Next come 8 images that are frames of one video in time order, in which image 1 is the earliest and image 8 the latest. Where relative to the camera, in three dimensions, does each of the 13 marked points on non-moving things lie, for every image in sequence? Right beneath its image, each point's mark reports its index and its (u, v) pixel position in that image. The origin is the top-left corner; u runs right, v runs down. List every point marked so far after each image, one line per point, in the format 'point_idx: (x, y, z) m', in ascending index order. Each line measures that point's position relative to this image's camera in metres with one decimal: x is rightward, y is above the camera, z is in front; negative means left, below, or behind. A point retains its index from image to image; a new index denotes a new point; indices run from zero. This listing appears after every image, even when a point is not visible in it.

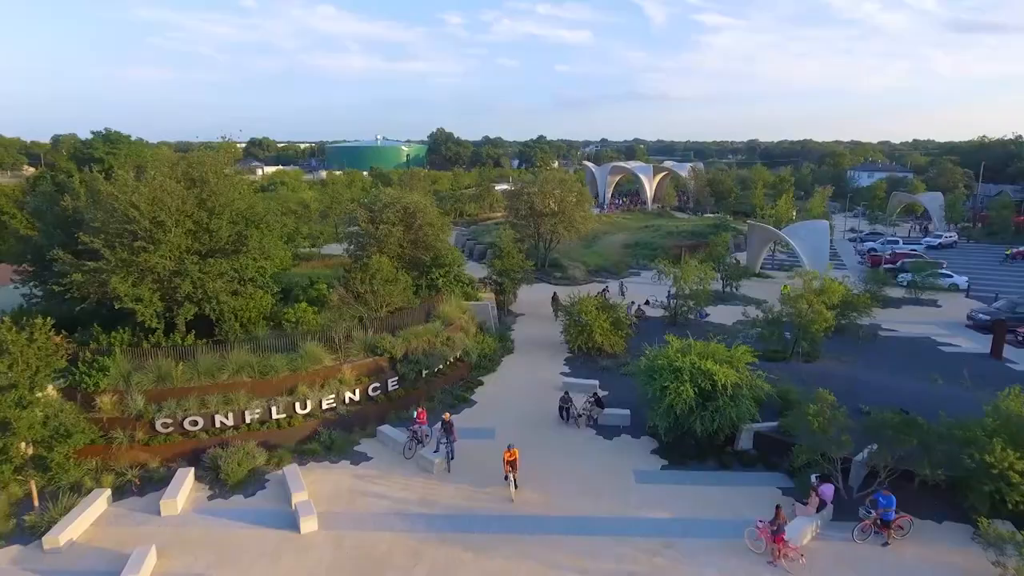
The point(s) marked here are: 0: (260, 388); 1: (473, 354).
0: (-5.9, -2.3, +14.7) m
1: (-1.2, -2.0, +18.9) m
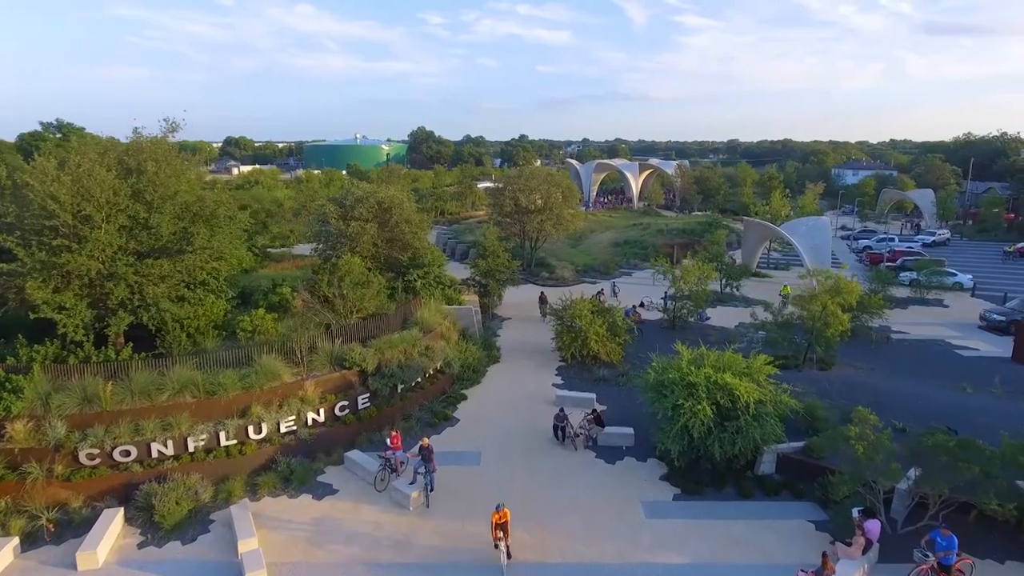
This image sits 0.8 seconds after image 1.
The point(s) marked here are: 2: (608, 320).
0: (-6.1, -2.4, +12.6) m
1: (-1.5, -2.1, +17.0) m
2: (+2.8, -0.9, +18.5) m
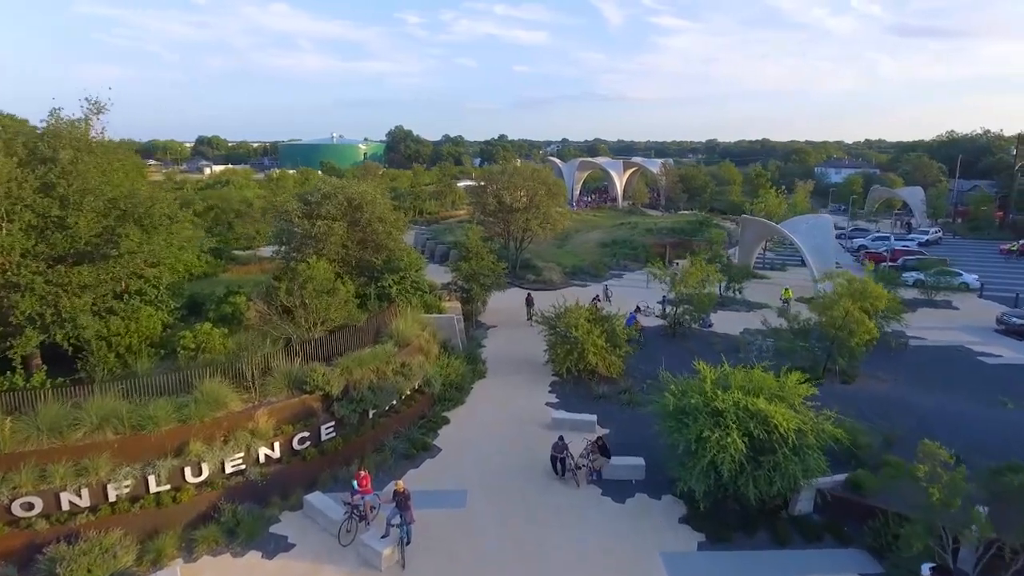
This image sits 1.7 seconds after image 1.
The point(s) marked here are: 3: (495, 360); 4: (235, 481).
0: (-6.3, -2.7, +10.4) m
1: (-1.8, -2.3, +14.9) m
2: (+2.5, -1.1, +16.6) m
3: (-0.5, -2.1, +18.1) m
4: (-4.8, -3.3, +11.0) m
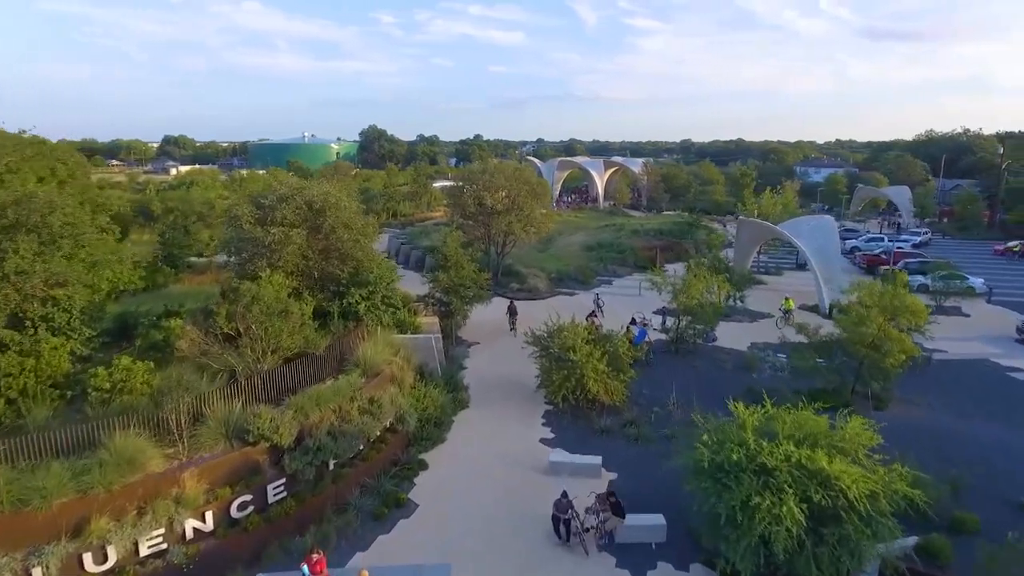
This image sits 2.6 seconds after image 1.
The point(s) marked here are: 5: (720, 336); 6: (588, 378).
0: (-6.3, -3.1, +7.9) m
1: (-2.0, -2.6, +12.6) m
2: (+2.2, -1.4, +14.5) m
3: (-0.8, -2.4, +15.9) m
4: (-4.9, -3.8, +8.6) m
5: (+6.5, -1.5, +19.7) m
6: (+1.7, -2.0, +13.8) m
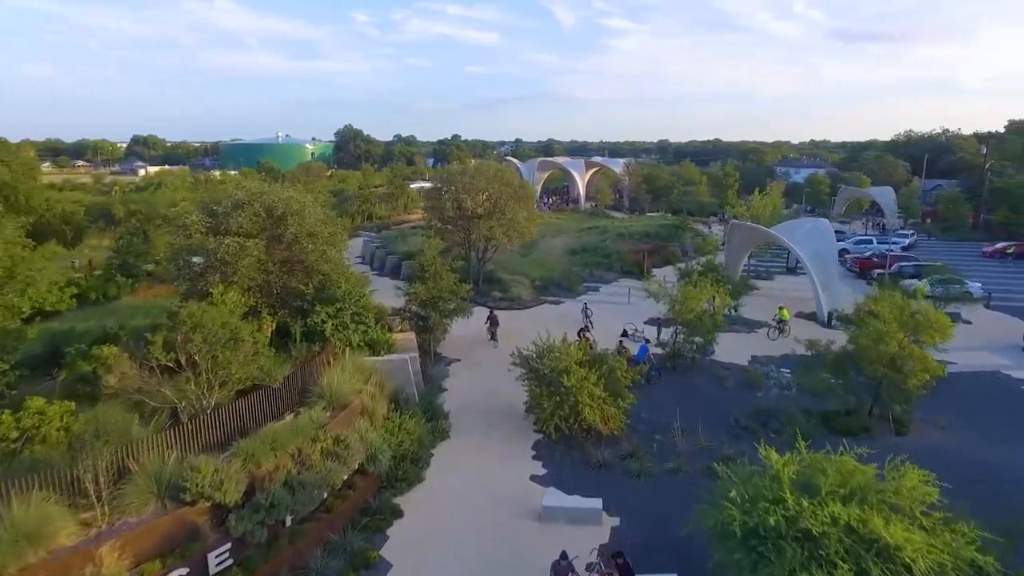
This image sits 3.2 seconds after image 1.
0: (-6.4, -3.5, +6.2) m
1: (-2.2, -3.0, +11.0) m
2: (+1.9, -1.8, +13.0) m
3: (-1.2, -2.8, +14.3) m
4: (-5.0, -4.1, +6.9) m
5: (+6.0, -1.8, +18.4) m
6: (+1.4, -2.3, +12.3) m
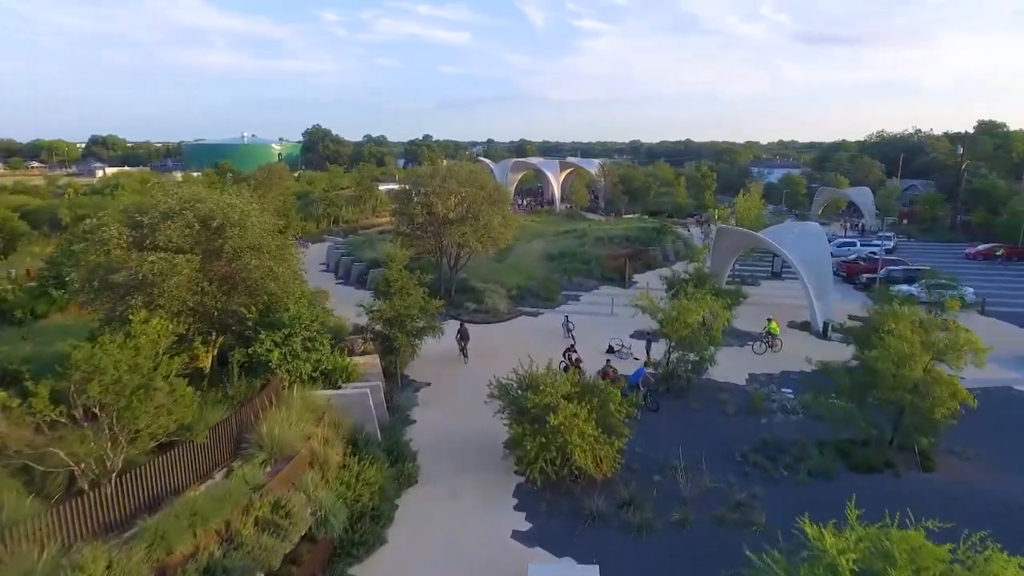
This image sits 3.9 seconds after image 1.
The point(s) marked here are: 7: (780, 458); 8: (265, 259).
0: (-6.5, -3.9, +4.2) m
1: (-2.5, -3.4, +9.2) m
2: (+1.5, -2.1, +11.3) m
3: (-1.6, -3.2, +12.5) m
4: (-5.1, -4.6, +5.0) m
5: (+5.4, -2.1, +16.9) m
6: (+1.0, -2.7, +10.6) m
7: (+5.1, -3.2, +12.0) m
8: (-4.8, +0.5, +12.2) m
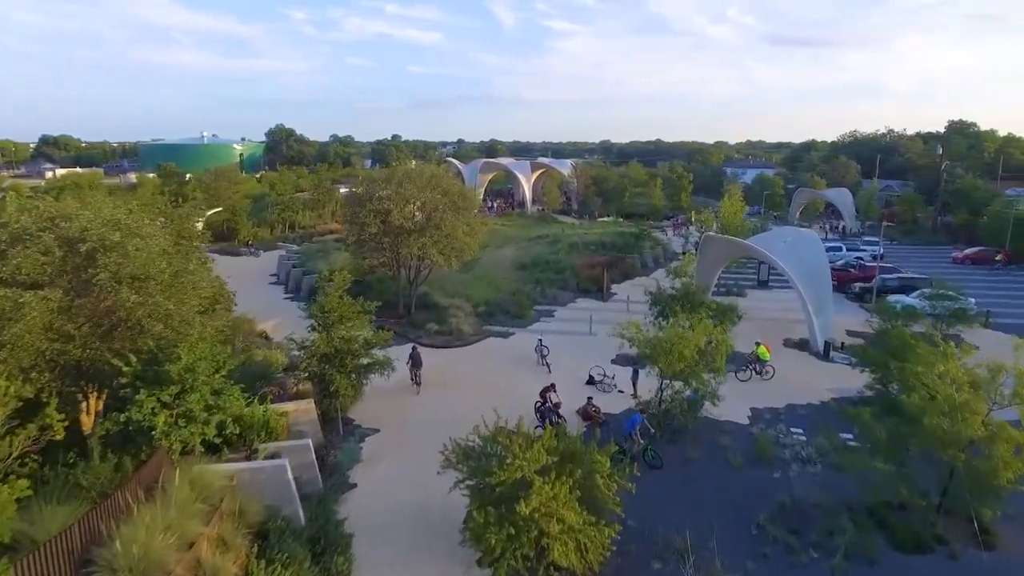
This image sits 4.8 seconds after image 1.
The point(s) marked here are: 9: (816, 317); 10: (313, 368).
0: (-6.7, -4.5, +1.4) m
1: (-3.0, -4.0, +6.5) m
2: (+1.0, -2.7, +8.9) m
3: (-2.2, -3.8, +9.9) m
4: (-5.3, -5.2, +2.2) m
5: (+4.6, -2.6, +14.6) m
6: (+0.5, -3.2, +8.2) m
7: (+4.5, -3.8, +9.7) m
8: (-5.4, -0.1, +9.5) m
9: (+9.5, -0.9, +19.7) m
10: (-4.0, -1.6, +12.9) m
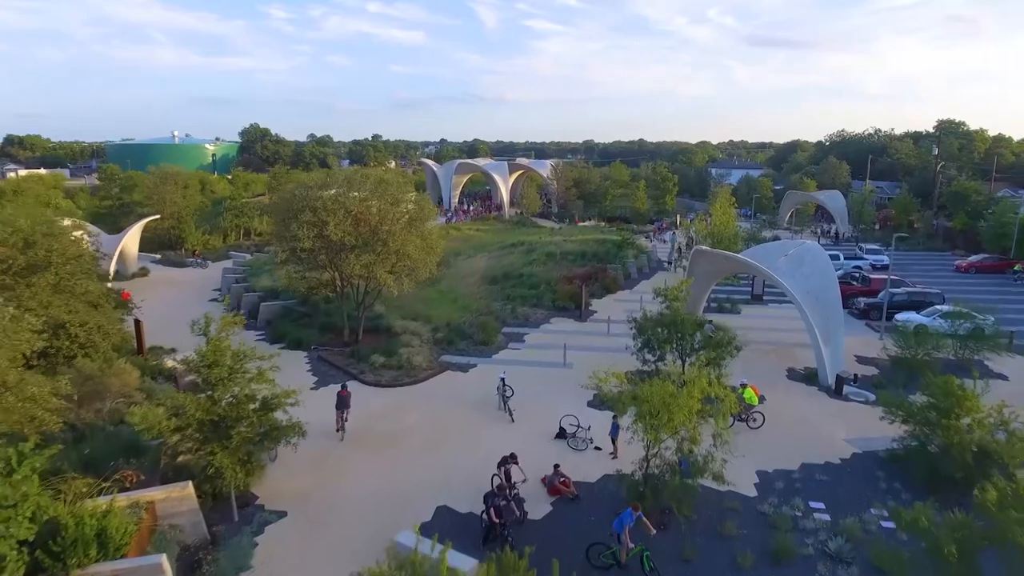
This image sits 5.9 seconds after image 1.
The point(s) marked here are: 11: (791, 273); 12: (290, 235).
0: (-7.3, -5.3, -1.7) m
1: (-3.7, -4.7, +3.5) m
2: (+0.2, -3.4, +6.0) m
3: (-3.0, -4.5, +6.9) m
4: (-5.9, -5.9, -0.8) m
5: (+3.6, -3.3, +11.8) m
6: (-0.3, -3.9, +5.2) m
7: (+3.7, -4.4, +6.9) m
8: (-6.2, -0.8, +6.4) m
9: (+8.4, -1.5, +17.0) m
10: (-4.9, -2.3, +9.9) m
11: (+8.1, +0.4, +18.2) m
12: (-6.3, +1.6, +18.3) m
